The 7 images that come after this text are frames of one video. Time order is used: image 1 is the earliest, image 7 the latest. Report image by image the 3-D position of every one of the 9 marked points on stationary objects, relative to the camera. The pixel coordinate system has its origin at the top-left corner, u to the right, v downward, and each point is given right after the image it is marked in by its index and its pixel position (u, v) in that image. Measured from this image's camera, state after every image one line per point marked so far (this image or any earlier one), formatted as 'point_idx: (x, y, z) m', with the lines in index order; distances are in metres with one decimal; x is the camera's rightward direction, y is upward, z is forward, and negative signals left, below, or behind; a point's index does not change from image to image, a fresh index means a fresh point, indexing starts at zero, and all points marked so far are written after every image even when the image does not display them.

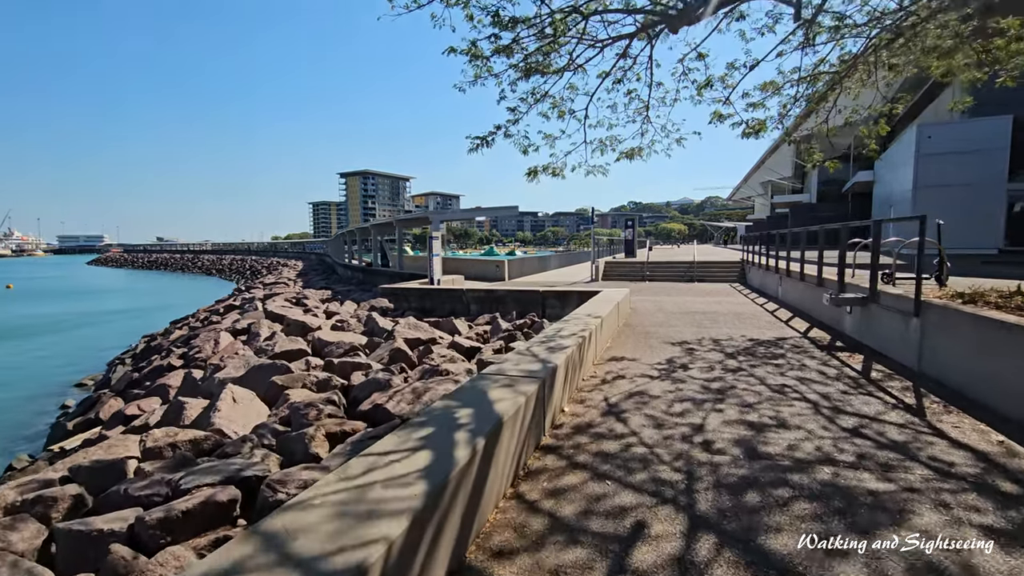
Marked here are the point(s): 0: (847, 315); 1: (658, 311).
0: (+5.6, -0.5, +8.5) m
1: (+3.4, -0.6, +11.7) m
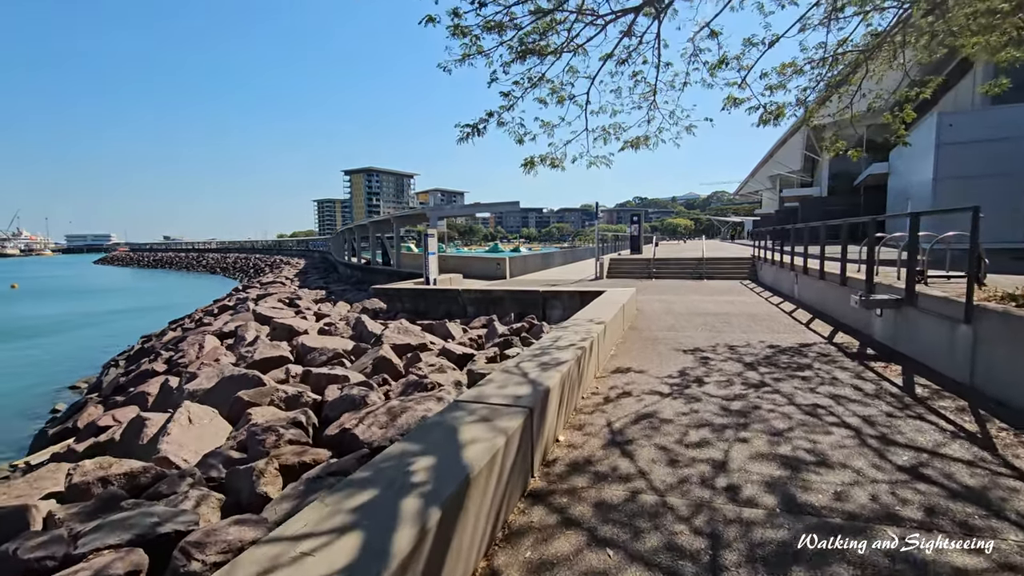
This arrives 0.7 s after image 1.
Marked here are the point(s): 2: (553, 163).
0: (+5.5, -0.5, +7.7) m
1: (+3.4, -0.5, +10.9) m
2: (+0.7, +2.3, +9.1) m
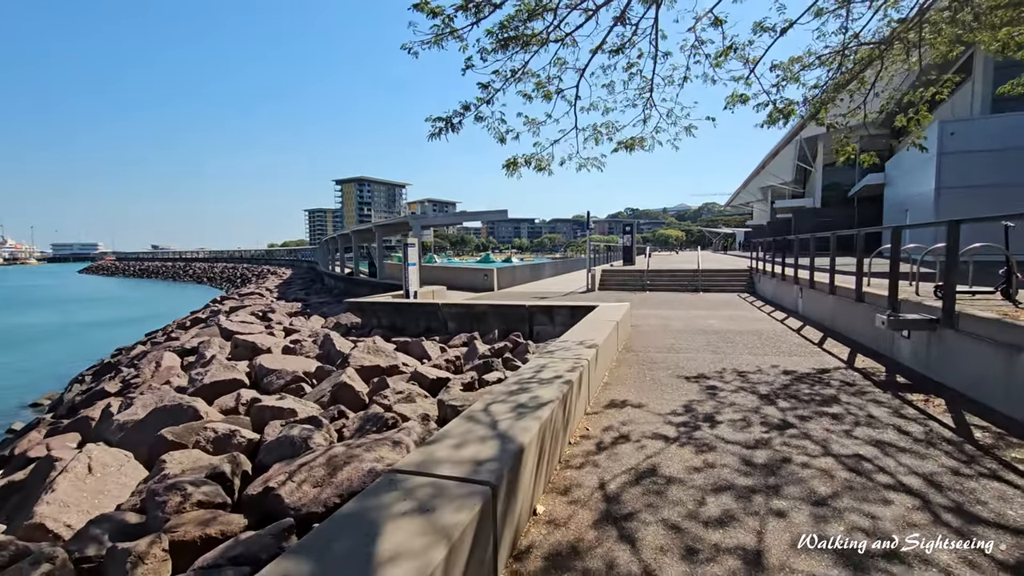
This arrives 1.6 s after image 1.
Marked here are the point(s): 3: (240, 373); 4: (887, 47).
0: (+5.3, -0.7, +6.8) m
1: (+3.0, -0.9, +10.0) m
2: (+0.4, +2.0, +8.2) m
3: (-4.9, -1.5, +9.1) m
4: (+6.4, +4.1, +8.5) m
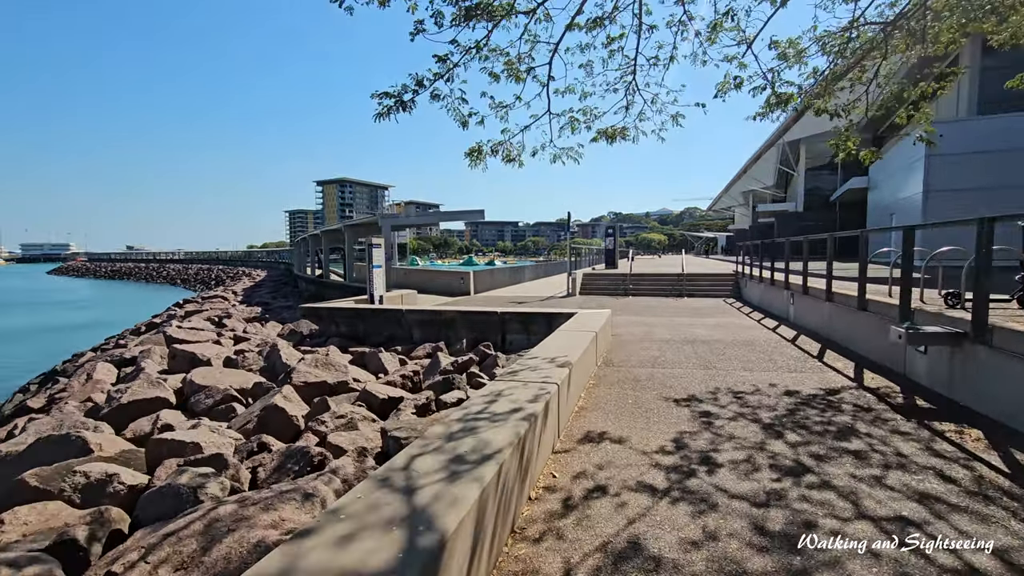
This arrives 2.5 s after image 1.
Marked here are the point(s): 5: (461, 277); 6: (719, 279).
0: (+4.8, -0.8, +5.9) m
1: (+2.5, -1.0, +9.1) m
2: (-0.1, +1.9, +7.2) m
3: (-5.5, -1.6, +7.9) m
4: (+5.9, +4.0, +7.8) m
5: (-2.0, +0.4, +19.6) m
6: (+7.8, +0.3, +18.9) m
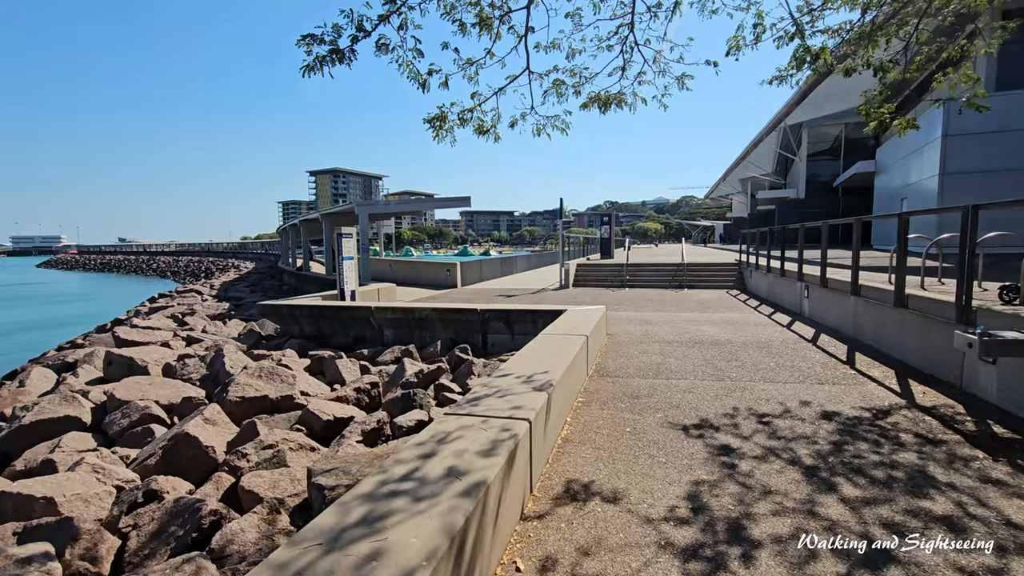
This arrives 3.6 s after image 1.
0: (+4.5, -0.7, +4.8) m
1: (+2.1, -0.9, +8.0) m
2: (-0.4, +2.0, +6.0) m
3: (-5.8, -1.6, +6.7) m
4: (+5.5, +4.1, +6.5) m
5: (-2.4, +0.7, +18.4) m
6: (+7.4, +0.7, +17.8) m
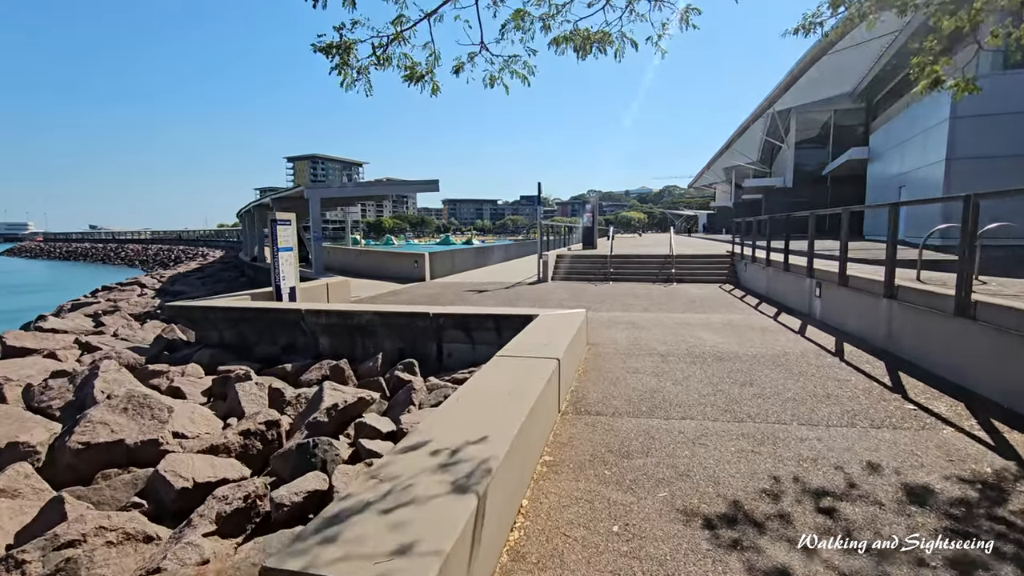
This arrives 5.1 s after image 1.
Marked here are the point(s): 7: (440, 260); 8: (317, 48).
0: (+4.1, -0.8, +3.3) m
1: (+1.6, -0.9, +6.4) m
2: (-0.9, +1.9, +4.3) m
3: (-6.3, -1.6, +4.9) m
4: (+5.0, +4.0, +5.0) m
5: (-3.3, +0.9, +16.6) m
6: (+6.5, +0.9, +16.3) m
7: (-2.6, +1.0, +17.9) m
8: (-1.4, +1.8, +3.7) m
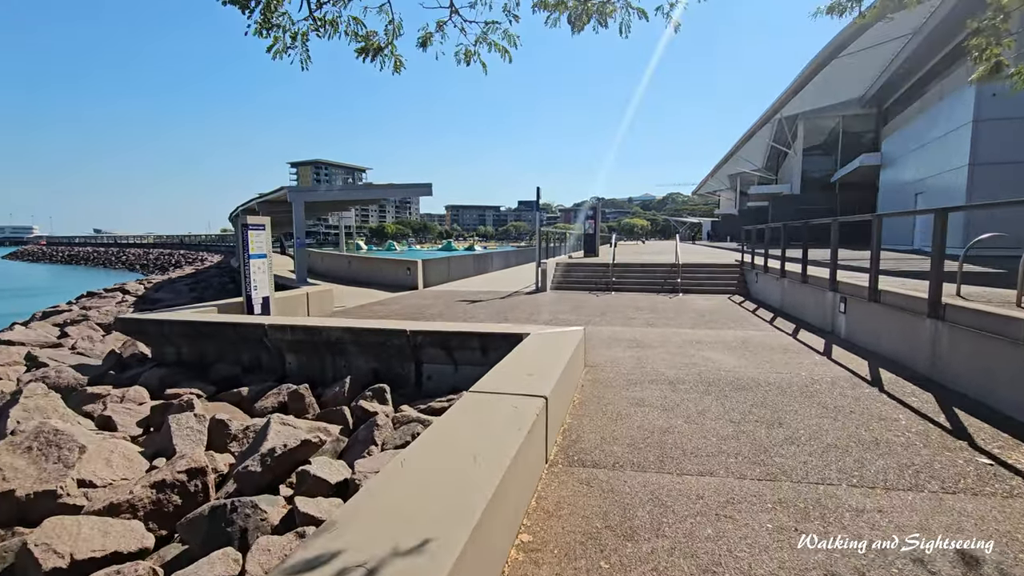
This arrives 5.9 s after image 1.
0: (+3.9, -1.0, +2.4) m
1: (+1.4, -1.1, +5.5) m
2: (-1.1, +1.8, +3.5) m
3: (-6.5, -1.7, +4.1) m
4: (+4.9, +3.8, +4.1) m
5: (-3.4, +0.6, +15.8) m
6: (+6.4, +0.5, +15.4) m
7: (-2.7, +0.7, +17.1) m
8: (-1.6, +1.6, +2.9) m
